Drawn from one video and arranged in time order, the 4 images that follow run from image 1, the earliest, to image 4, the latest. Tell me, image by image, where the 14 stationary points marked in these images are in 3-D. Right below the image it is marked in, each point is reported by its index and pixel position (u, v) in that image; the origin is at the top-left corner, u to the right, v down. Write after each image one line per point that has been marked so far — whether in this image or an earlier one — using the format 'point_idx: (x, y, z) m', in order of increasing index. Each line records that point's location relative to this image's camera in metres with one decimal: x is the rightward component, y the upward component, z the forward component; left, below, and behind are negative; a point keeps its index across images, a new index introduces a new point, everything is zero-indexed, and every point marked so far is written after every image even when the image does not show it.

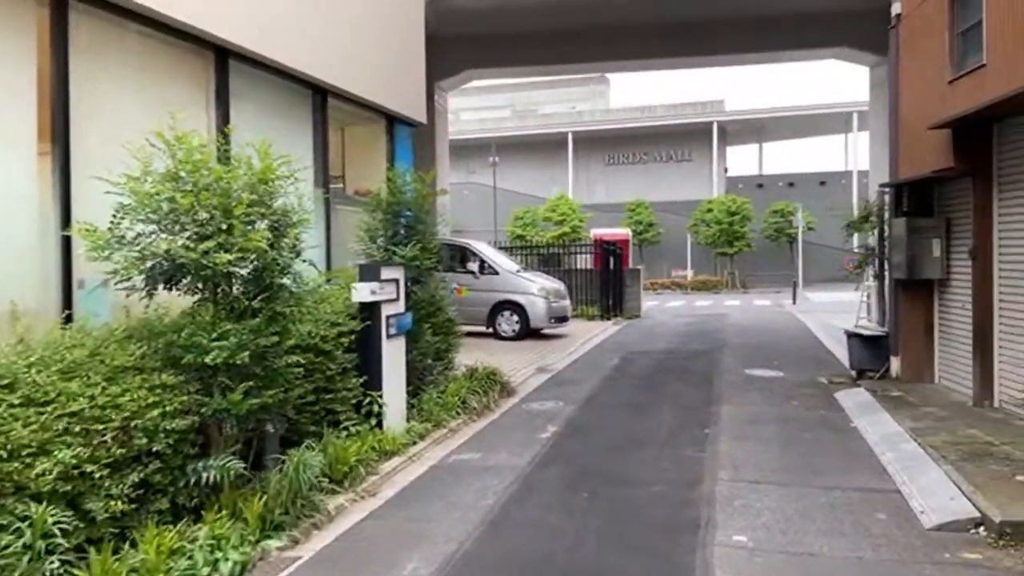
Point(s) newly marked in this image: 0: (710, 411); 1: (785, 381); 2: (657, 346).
0: (+2.6, -1.6, +9.3) m
1: (+4.3, -1.5, +11.2) m
2: (+3.1, -1.3, +15.4) m
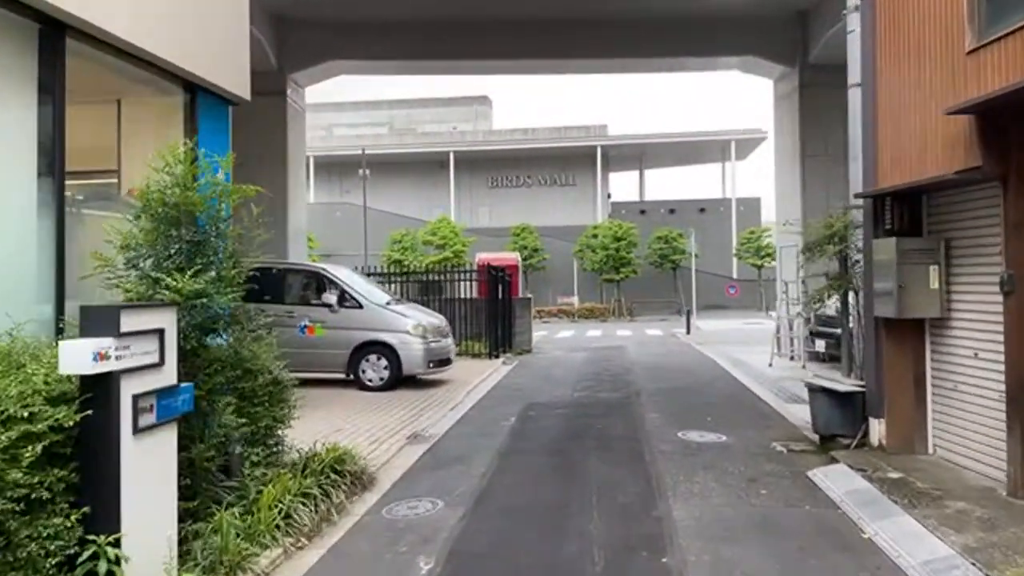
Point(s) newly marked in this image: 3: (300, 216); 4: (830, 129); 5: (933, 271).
0: (+1.3, -2.1, +6.4) m
1: (+2.7, -2.0, +8.5) m
2: (+0.8, -1.9, +12.5) m
3: (-5.3, +1.8, +17.6) m
4: (+7.8, +3.9, +17.3) m
5: (+4.5, +0.2, +7.5) m
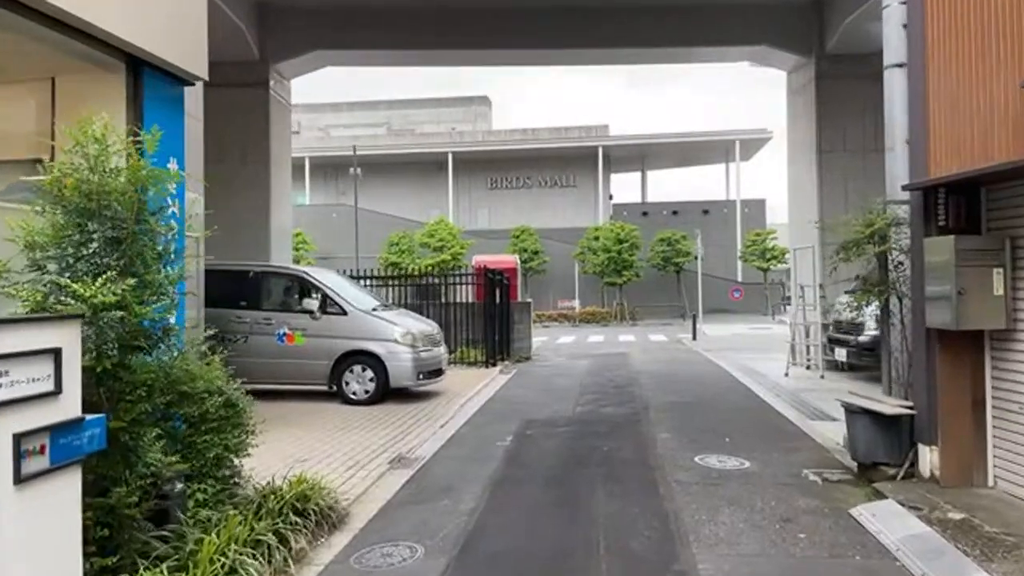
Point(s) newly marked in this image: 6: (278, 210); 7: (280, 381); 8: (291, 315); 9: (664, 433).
0: (+1.3, -2.1, +5.3) m
1: (+2.7, -2.0, +7.5) m
2: (+0.8, -2.0, +11.4) m
3: (-5.4, +1.7, +16.5) m
4: (+7.8, +3.8, +16.2) m
5: (+4.4, +0.1, +6.4) m
6: (-5.4, +1.8, +16.2) m
7: (-4.0, -1.6, +12.2) m
8: (-3.9, -0.5, +12.3) m
9: (+2.1, -2.0, +9.5) m
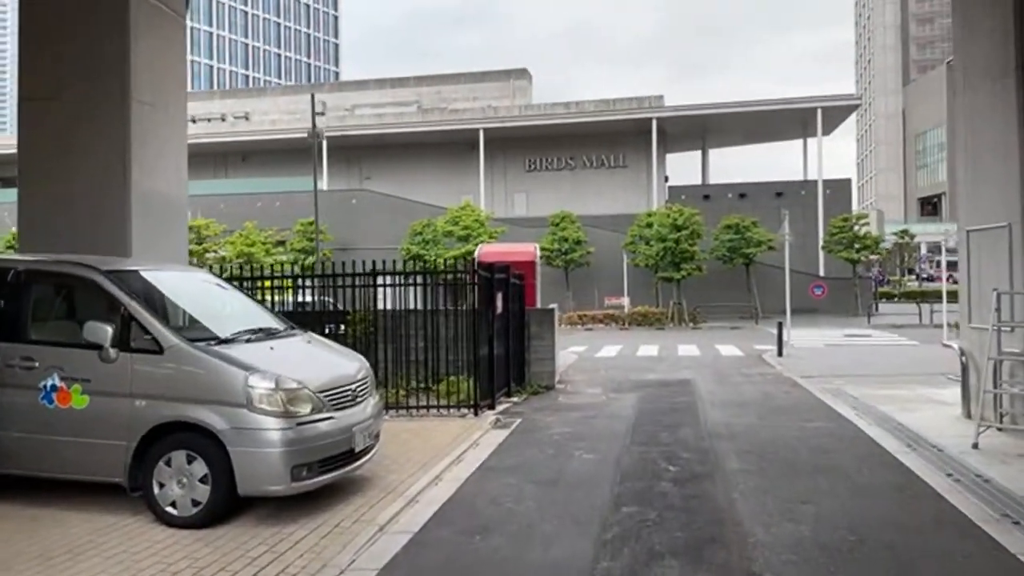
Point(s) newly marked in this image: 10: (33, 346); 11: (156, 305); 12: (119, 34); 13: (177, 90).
0: (+0.4, -2.3, -0.7) m
1: (+2.0, -2.2, +1.3) m
2: (+0.4, -2.1, +5.4) m
3: (-5.4, +1.6, +11.0) m
4: (+7.7, +3.7, +9.6) m
5: (+3.7, -0.1, +0.2) m
6: (-5.4, +1.7, +10.6) m
7: (-4.3, -1.8, +6.6) m
8: (-4.2, -0.6, +6.6) m
9: (+1.5, -2.1, +3.5) m
10: (-4.6, -0.6, +6.7) m
11: (-3.5, -0.1, +6.8) m
12: (-5.6, +3.7, +10.0) m
13: (-5.3, +3.1, +11.0) m
